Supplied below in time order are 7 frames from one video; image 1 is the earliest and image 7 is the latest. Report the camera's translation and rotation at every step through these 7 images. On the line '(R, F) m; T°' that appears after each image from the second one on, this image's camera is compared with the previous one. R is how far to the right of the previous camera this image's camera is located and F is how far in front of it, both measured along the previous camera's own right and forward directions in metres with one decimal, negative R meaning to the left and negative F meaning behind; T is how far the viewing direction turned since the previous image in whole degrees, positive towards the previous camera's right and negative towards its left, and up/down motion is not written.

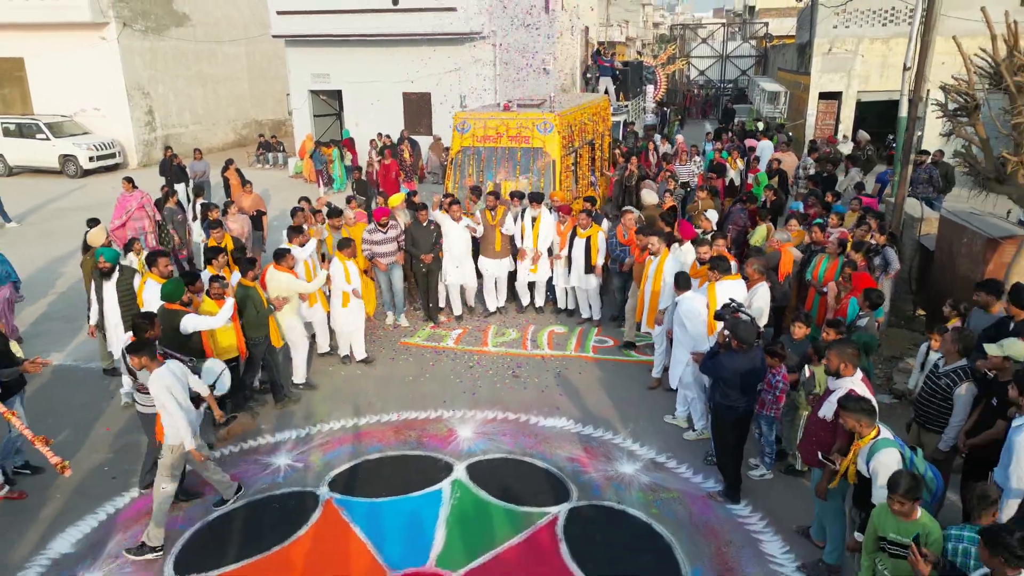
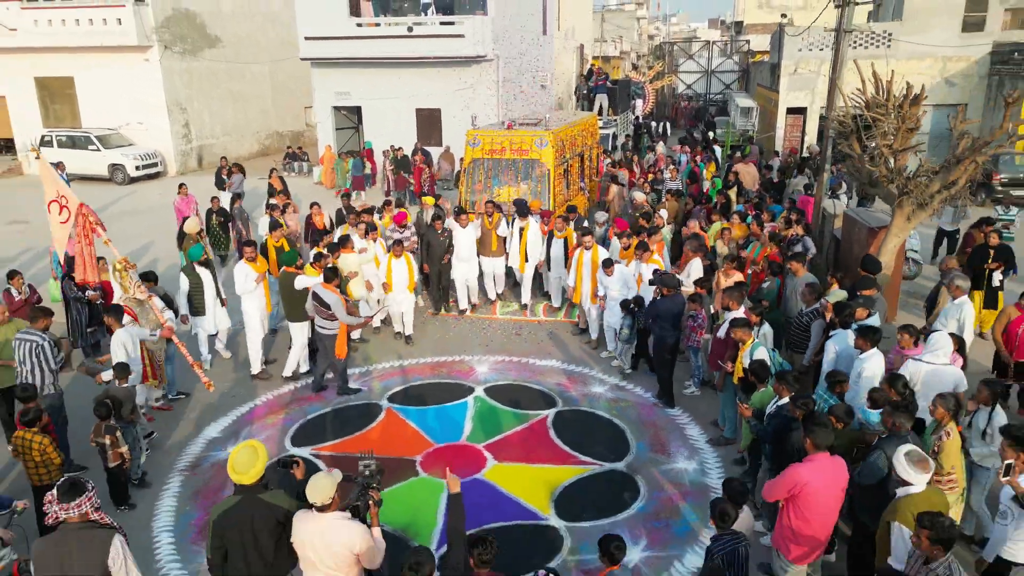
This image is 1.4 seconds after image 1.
(0.0, -2.1) m; 0°
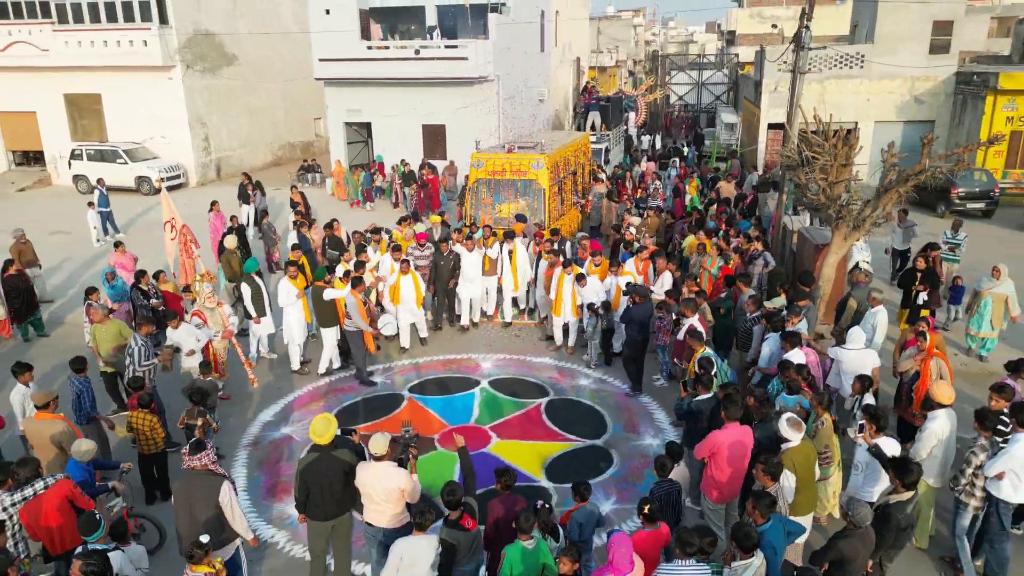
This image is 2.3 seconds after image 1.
(0.0, -1.4) m; 0°
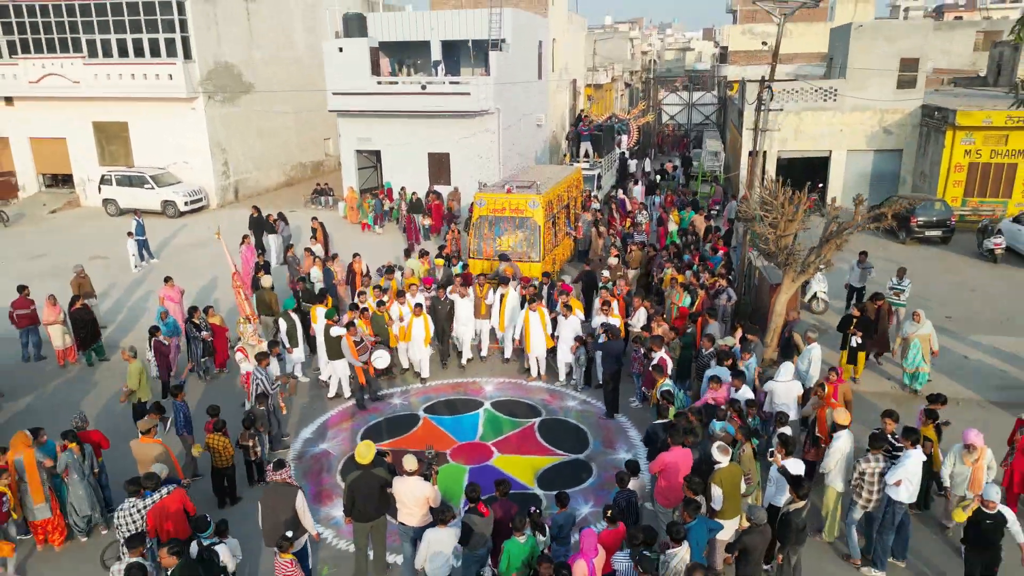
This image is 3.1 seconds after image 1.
(0.0, -1.6) m; 0°
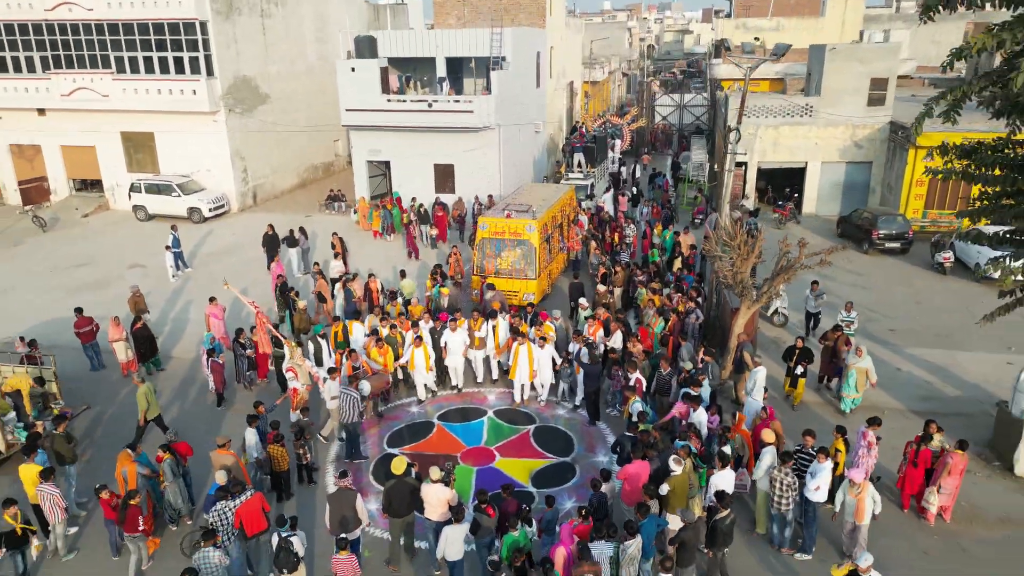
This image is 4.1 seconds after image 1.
(0.0, -1.9) m; 0°
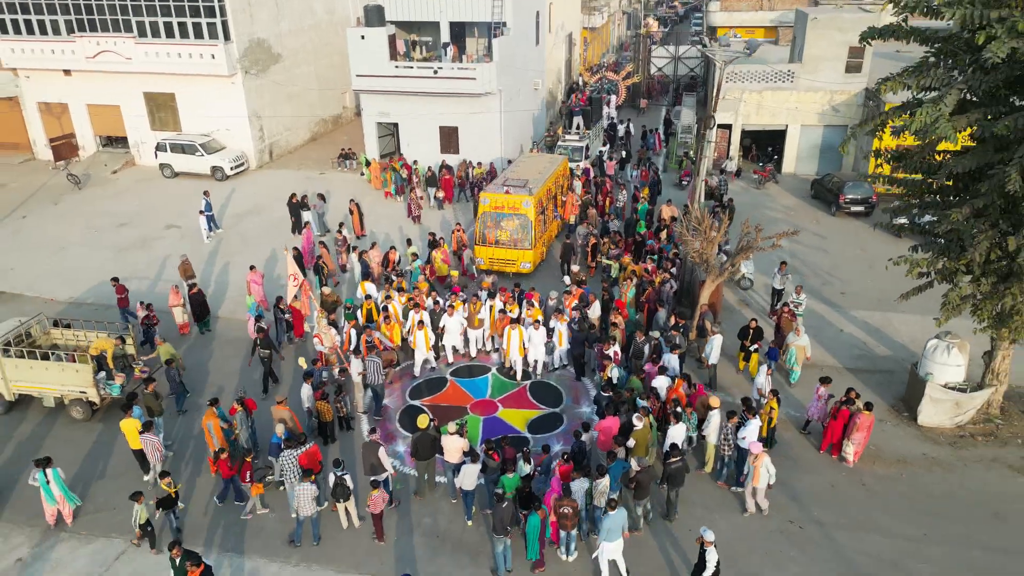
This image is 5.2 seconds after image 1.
(0.0, -2.2) m; 0°
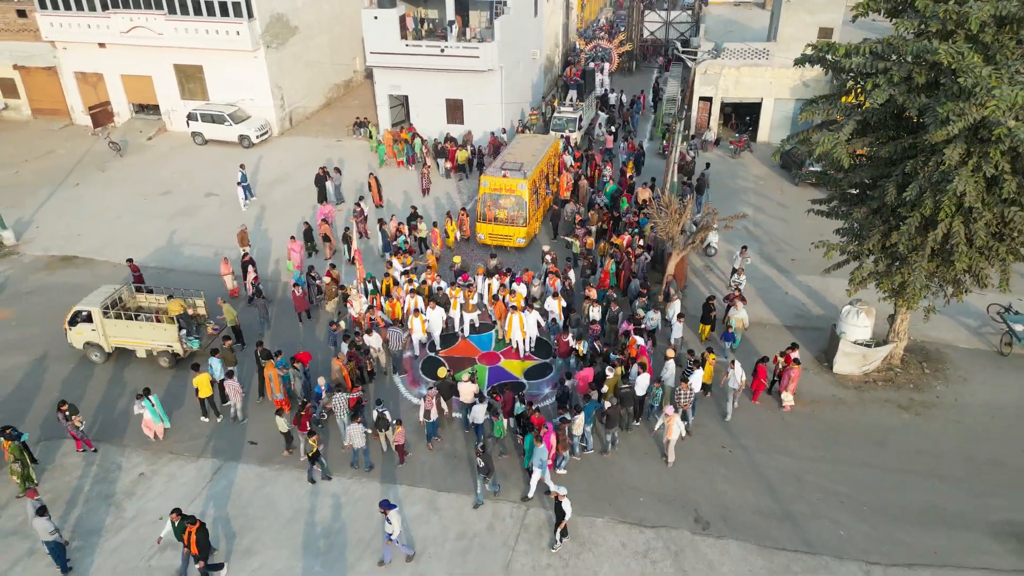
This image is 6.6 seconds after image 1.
(0.0, -3.1) m; 0°
